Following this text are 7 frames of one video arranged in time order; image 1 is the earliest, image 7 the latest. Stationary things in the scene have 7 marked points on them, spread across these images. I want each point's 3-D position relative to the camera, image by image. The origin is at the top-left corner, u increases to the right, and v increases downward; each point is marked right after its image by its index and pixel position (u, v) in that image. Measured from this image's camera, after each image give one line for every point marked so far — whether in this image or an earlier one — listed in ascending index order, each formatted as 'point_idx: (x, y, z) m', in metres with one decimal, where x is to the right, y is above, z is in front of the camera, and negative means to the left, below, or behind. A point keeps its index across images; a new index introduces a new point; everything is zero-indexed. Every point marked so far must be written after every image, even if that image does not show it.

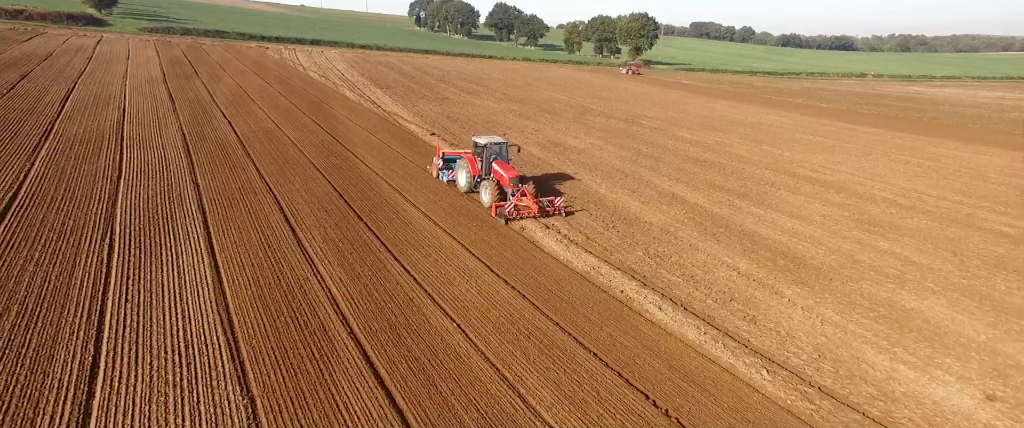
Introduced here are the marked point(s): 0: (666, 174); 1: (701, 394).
0: (+4.2, +1.1, +15.6) m
1: (+2.0, -1.9, +5.9) m
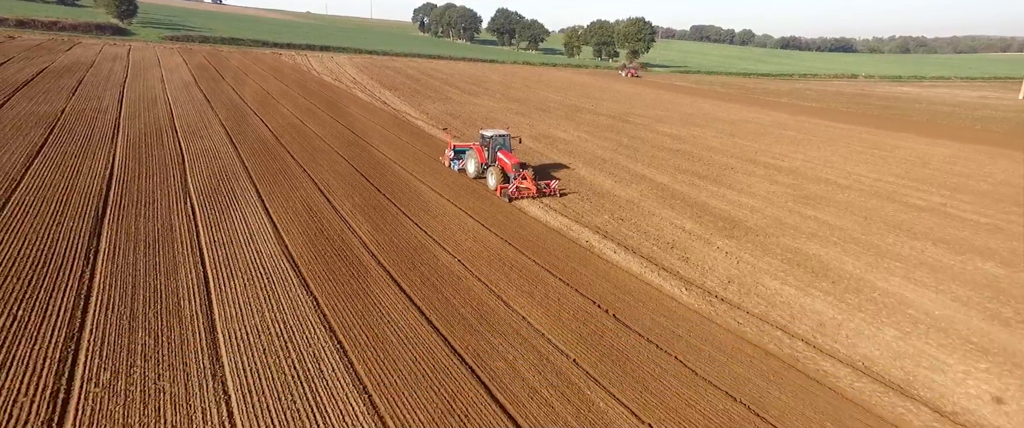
0: (+4.0, +1.7, +18.0) m
1: (+1.8, -1.2, +8.3) m
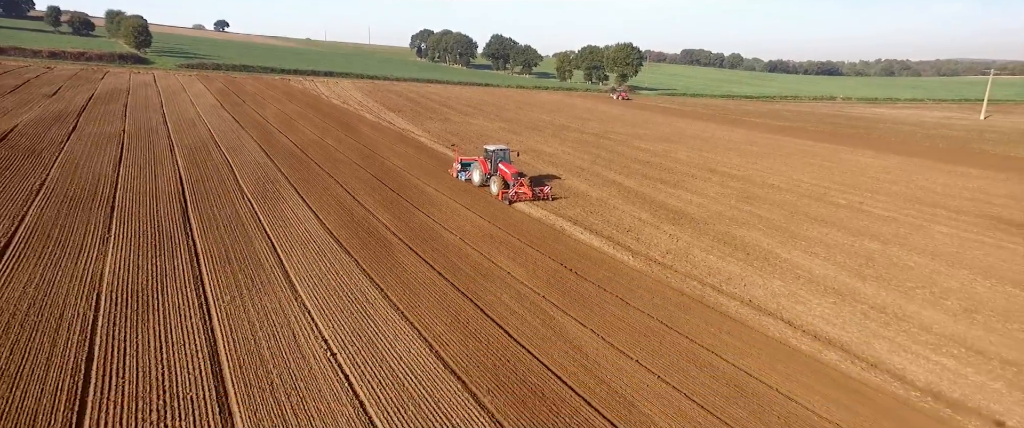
0: (+3.7, +1.6, +21.0) m
1: (+1.6, -0.9, +11.2) m
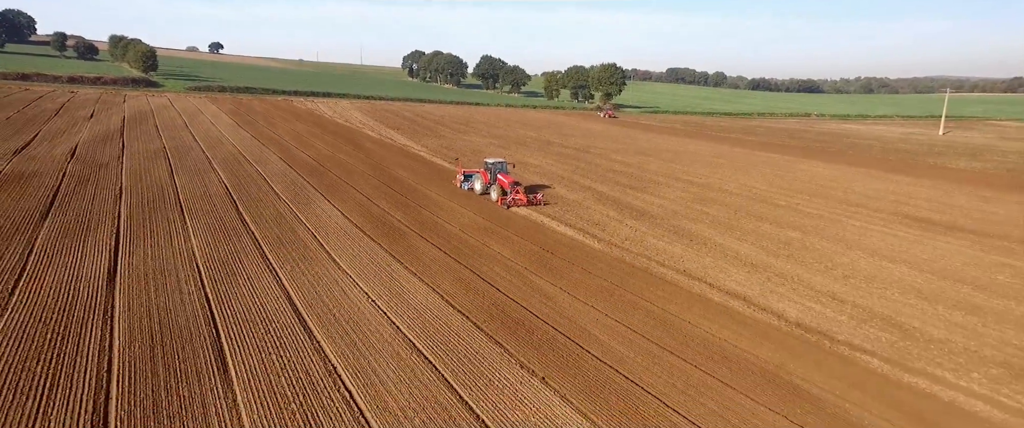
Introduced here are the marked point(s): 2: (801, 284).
0: (+3.3, +1.5, +24.0) m
1: (+1.3, -0.8, +14.2) m
2: (+6.0, -1.4, +12.0) m
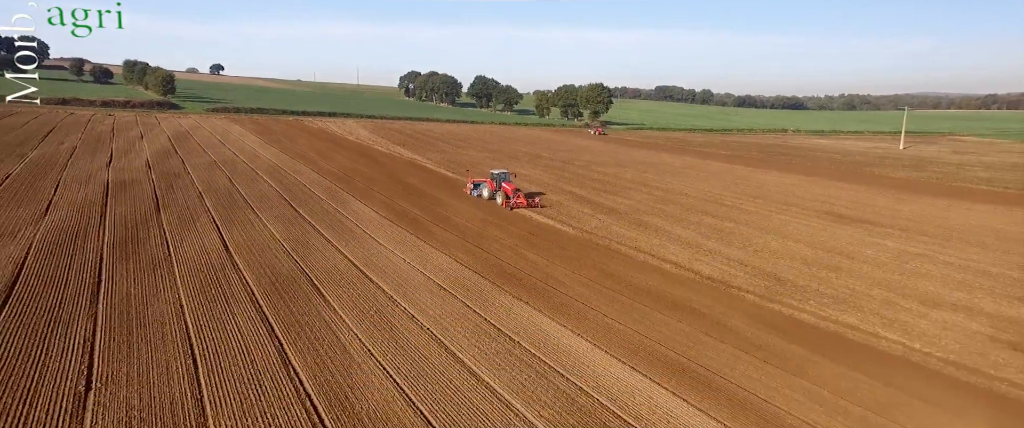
0: (+3.0, +1.4, +28.4) m
1: (+1.1, -0.6, +18.4) m
2: (+5.9, -1.1, +16.3) m
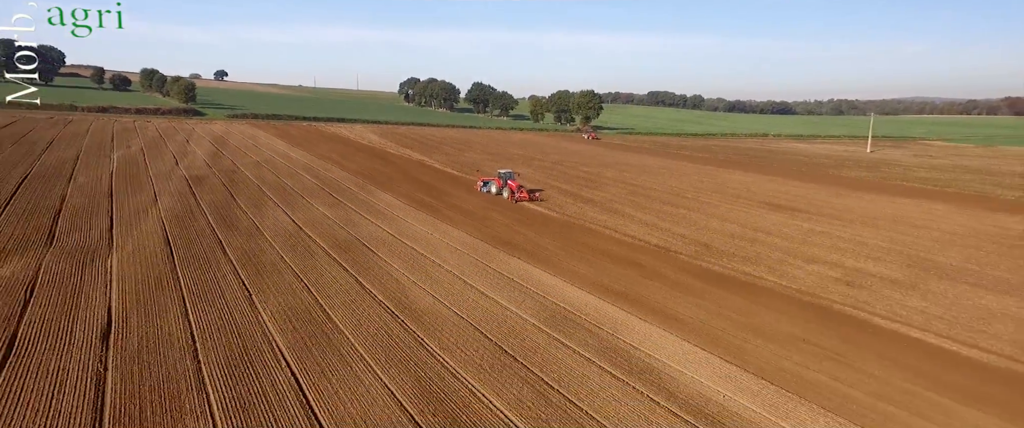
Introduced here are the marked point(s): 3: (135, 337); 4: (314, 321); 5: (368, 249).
0: (+2.7, +1.8, +33.2) m
1: (+1.0, -0.1, +23.3) m
2: (+5.8, -0.6, +21.2) m
3: (-6.3, -2.1, +9.7) m
4: (-3.8, -2.1, +11.1) m
5: (-4.1, -1.0, +16.6) m
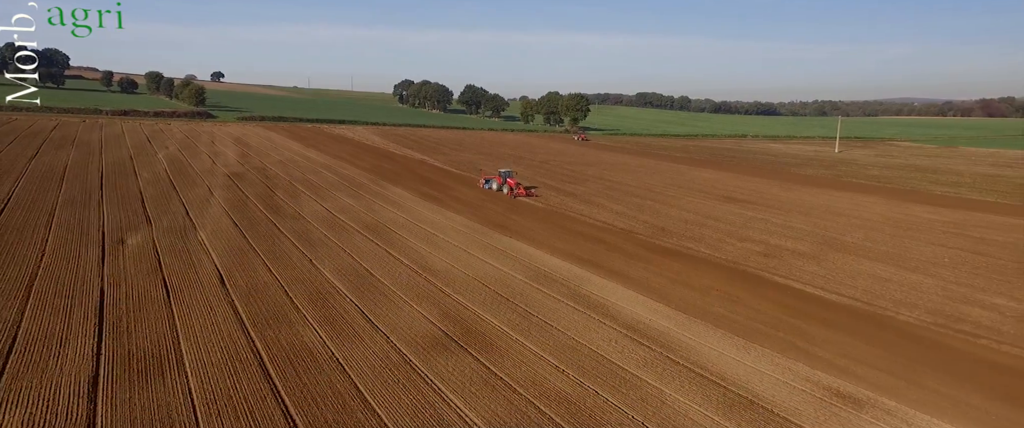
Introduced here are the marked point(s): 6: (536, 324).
0: (+2.2, +2.3, +37.5) m
1: (+0.6, +0.3, +27.5) m
2: (+5.4, -0.2, +25.5) m
3: (-6.4, -1.6, +13.8) m
4: (-4.0, -1.6, +15.3) m
5: (-4.4, -0.6, +20.8) m
6: (+0.5, -2.5, +12.9) m
